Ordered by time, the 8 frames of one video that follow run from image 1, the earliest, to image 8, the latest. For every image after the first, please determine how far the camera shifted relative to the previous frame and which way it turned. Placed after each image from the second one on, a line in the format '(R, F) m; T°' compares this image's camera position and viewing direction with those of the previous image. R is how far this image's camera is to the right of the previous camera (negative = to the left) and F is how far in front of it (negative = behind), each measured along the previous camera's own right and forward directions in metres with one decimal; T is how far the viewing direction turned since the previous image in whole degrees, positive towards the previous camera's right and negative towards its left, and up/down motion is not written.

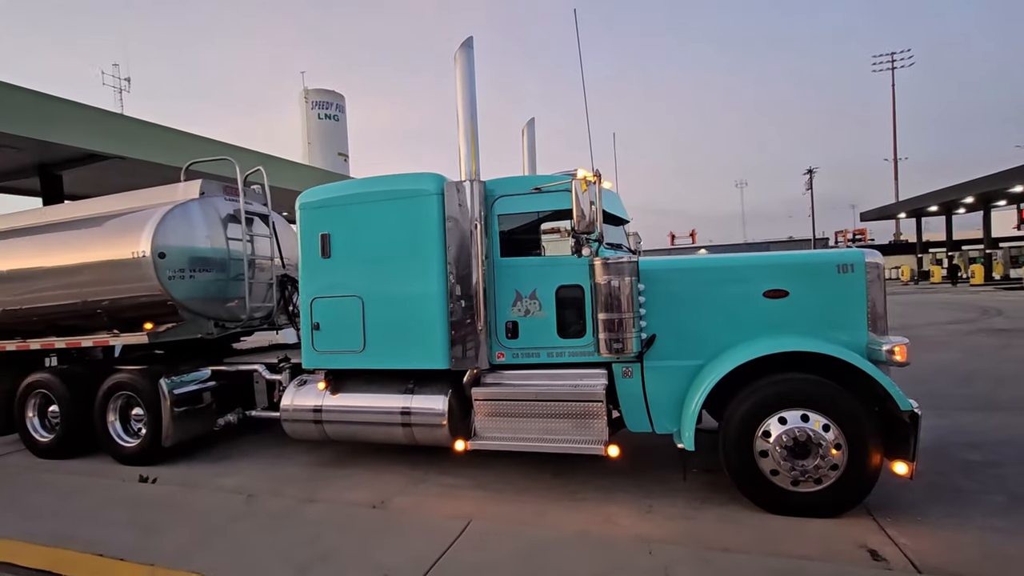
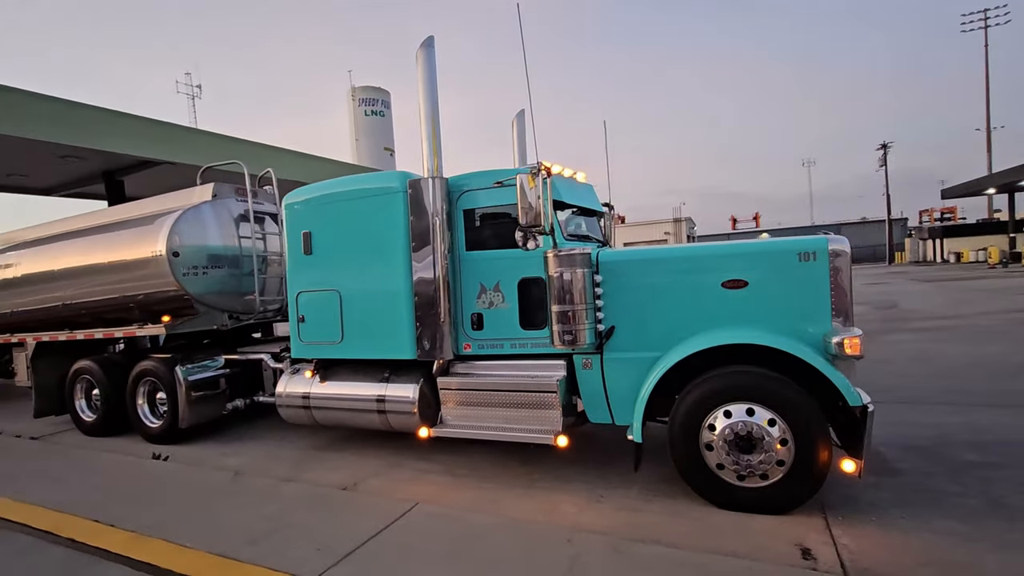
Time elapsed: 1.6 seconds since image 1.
(+0.8, -0.1) m; -6°
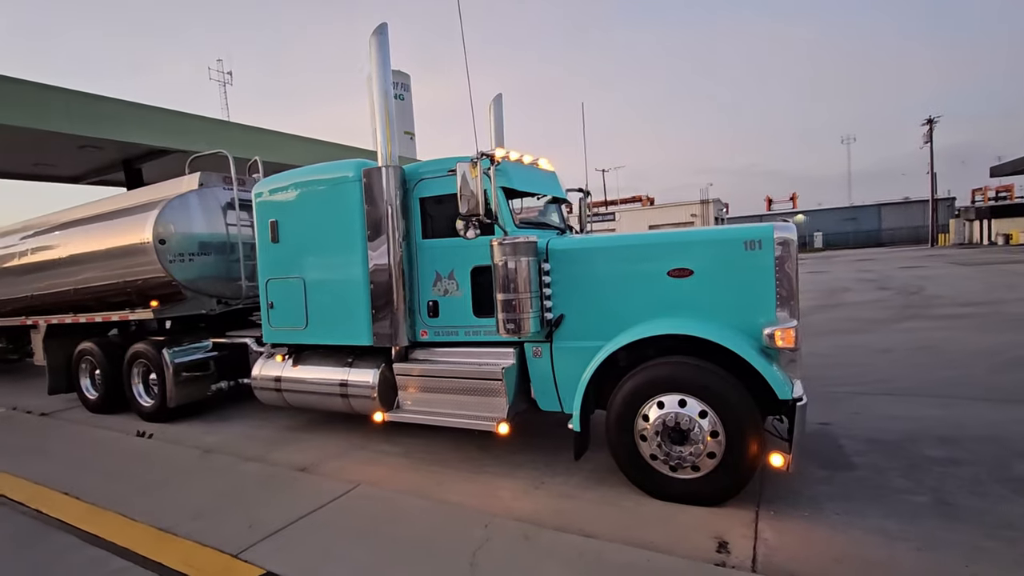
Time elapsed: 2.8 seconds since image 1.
(+0.7, 0.0) m; -3°
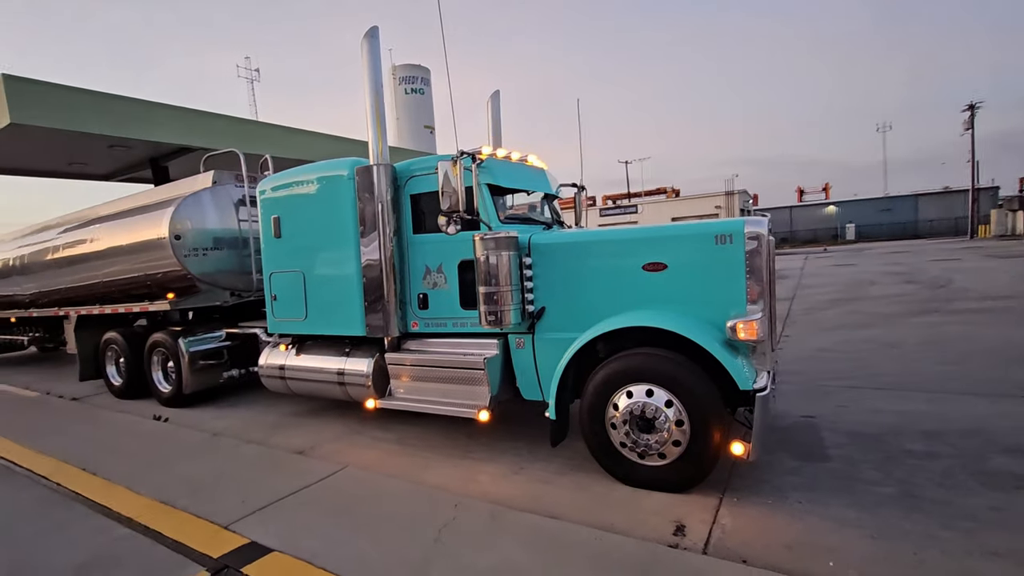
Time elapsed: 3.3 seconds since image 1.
(+0.4, -0.2) m; -3°
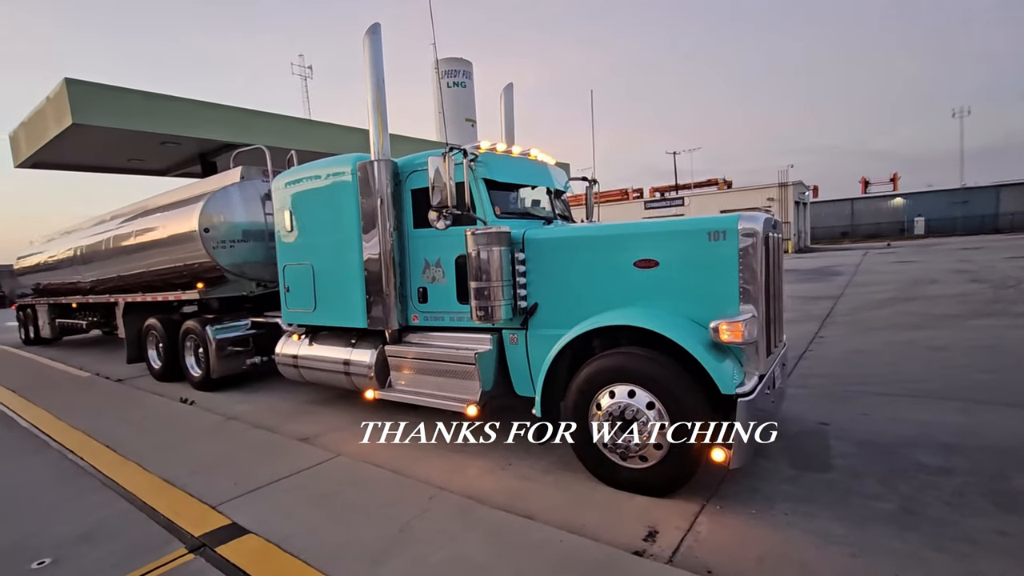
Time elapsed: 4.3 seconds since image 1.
(+0.5, 0.0) m; -5°
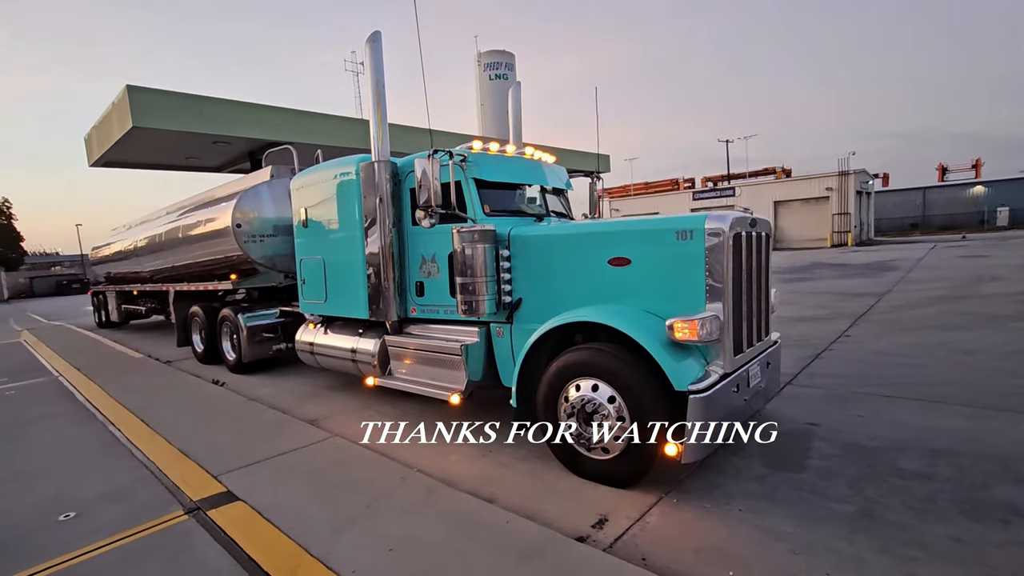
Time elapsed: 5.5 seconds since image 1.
(+0.6, -0.2) m; -5°
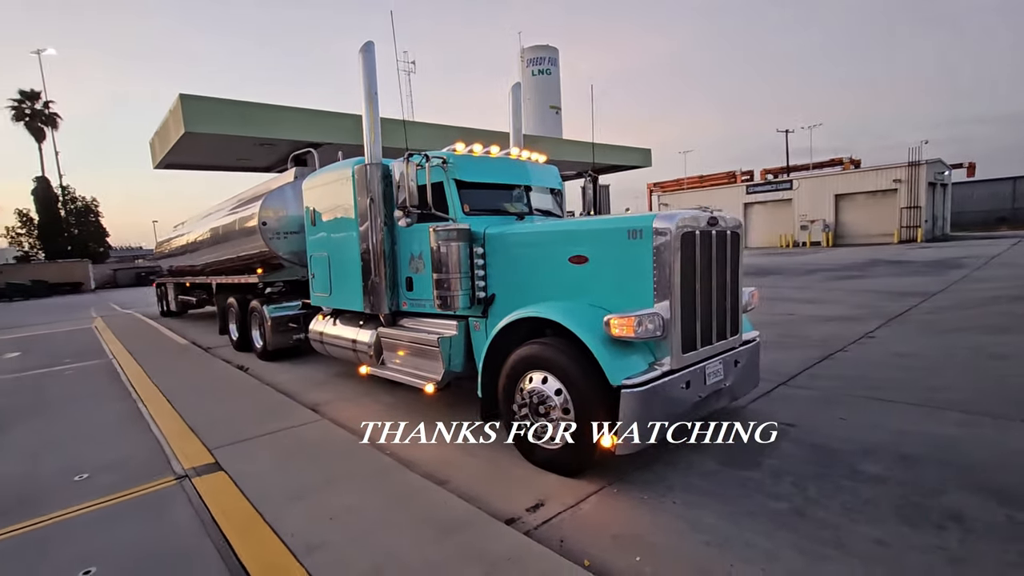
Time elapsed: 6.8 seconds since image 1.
(+0.7, -0.2) m; -6°
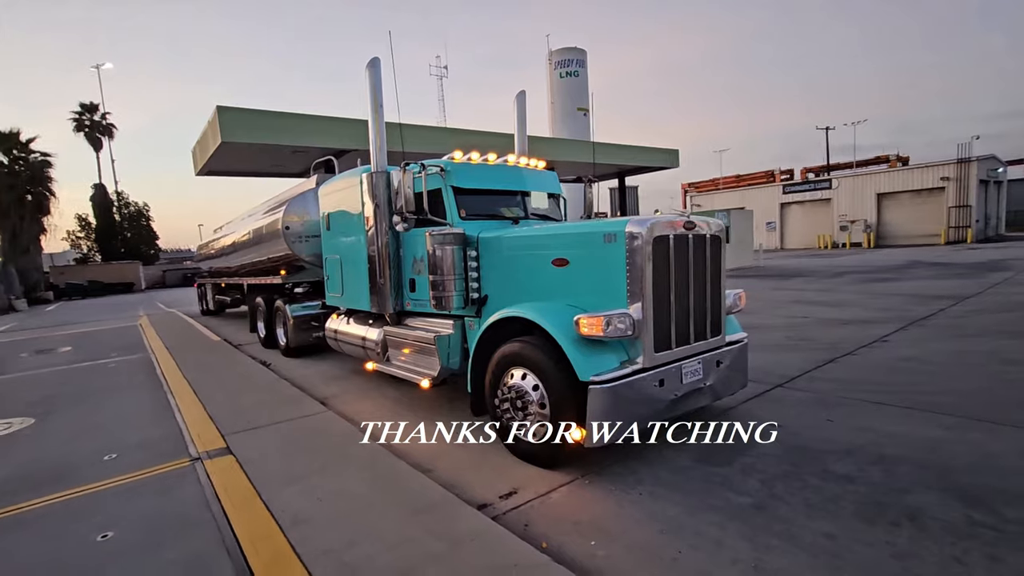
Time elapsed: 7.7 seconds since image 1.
(+0.4, -0.2) m; -4°
